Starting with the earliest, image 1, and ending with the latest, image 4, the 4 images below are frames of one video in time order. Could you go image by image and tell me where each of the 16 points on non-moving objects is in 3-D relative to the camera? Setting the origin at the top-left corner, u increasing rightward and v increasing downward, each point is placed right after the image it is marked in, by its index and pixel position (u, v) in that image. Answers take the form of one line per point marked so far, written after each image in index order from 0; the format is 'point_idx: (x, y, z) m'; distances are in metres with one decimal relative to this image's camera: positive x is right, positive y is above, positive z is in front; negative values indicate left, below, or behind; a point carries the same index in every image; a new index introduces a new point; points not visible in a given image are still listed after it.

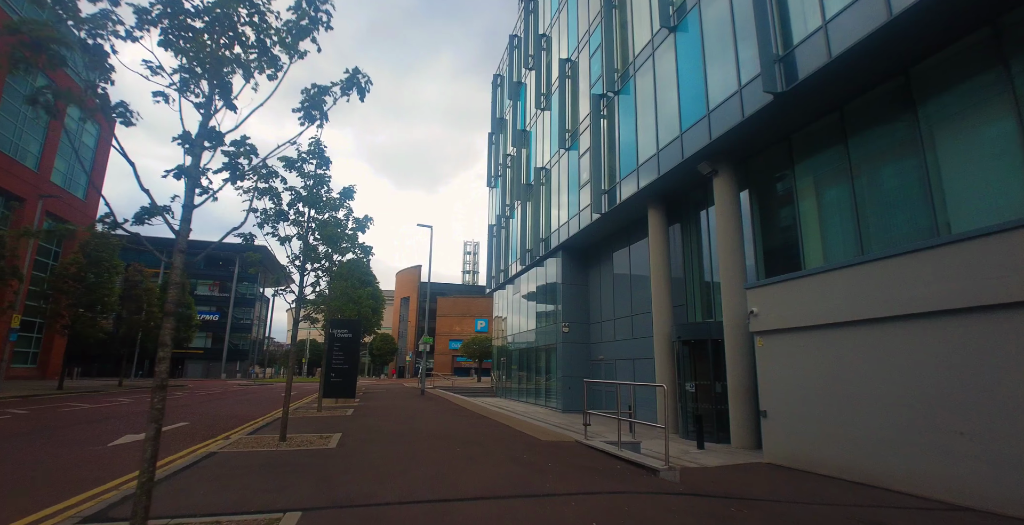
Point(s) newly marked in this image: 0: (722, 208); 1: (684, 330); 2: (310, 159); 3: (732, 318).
0: (+5.3, +1.4, +12.4) m
1: (+4.6, -1.8, +13.1) m
2: (-3.9, +2.0, +9.3) m
3: (+5.3, -1.3, +11.7) m
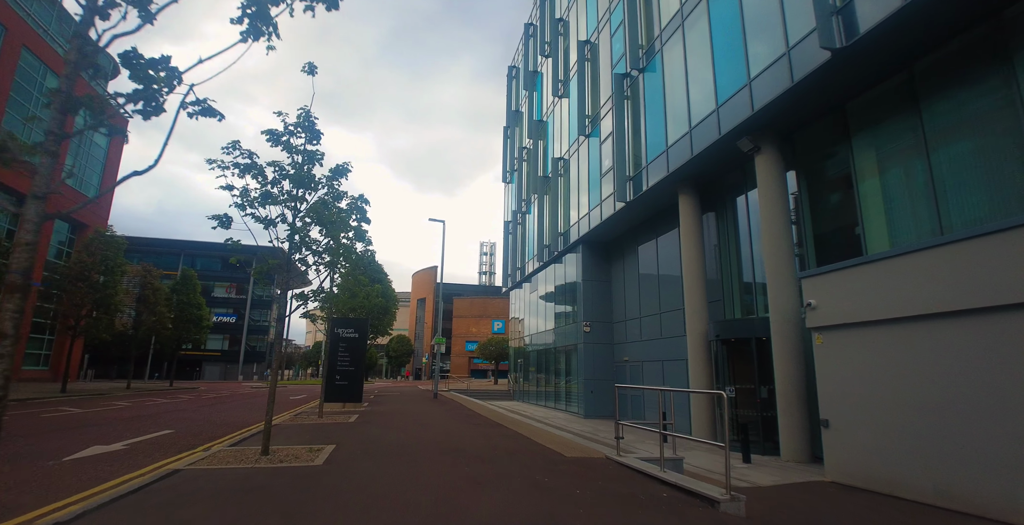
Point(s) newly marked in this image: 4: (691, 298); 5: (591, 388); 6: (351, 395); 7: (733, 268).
0: (+5.7, +1.7, +11.0) m
1: (+5.0, -1.6, +11.7) m
2: (-3.6, +2.2, +8.2) m
3: (+5.7, -1.1, +10.3) m
4: (+4.9, -1.0, +13.3) m
5: (+3.0, -4.8, +18.4) m
6: (-5.3, -4.3, +15.8) m
7: (+5.9, -0.2, +13.0) m
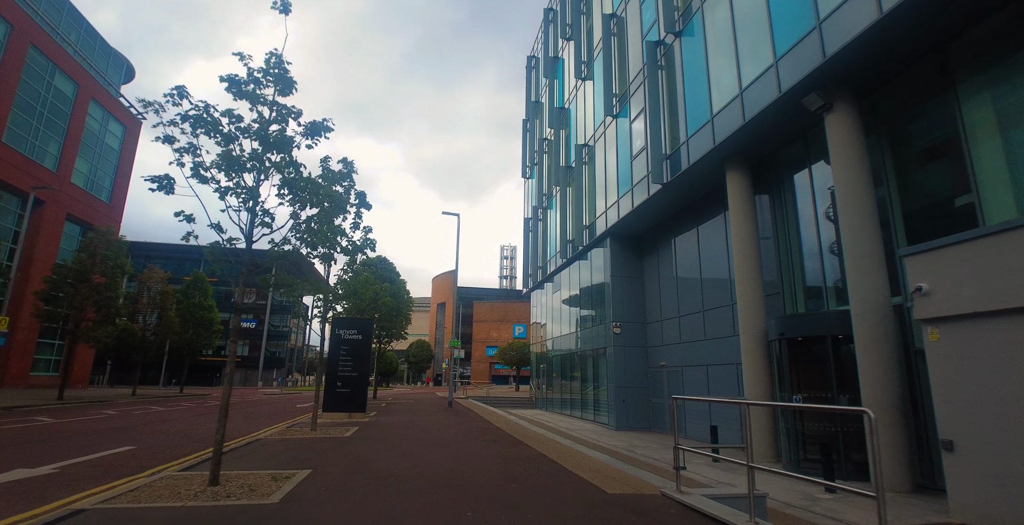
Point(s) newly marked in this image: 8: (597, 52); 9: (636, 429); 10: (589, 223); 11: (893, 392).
0: (+6.1, +2.0, +9.0) m
1: (+5.5, -1.2, +9.7) m
2: (-3.4, +2.4, +6.7) m
3: (+6.1, -0.7, +8.3) m
4: (+5.4, -0.7, +11.4) m
5: (+3.8, -4.6, +16.5) m
6: (-4.6, -4.1, +14.2) m
7: (+6.4, +0.2, +11.0) m
8: (+3.5, +8.6, +19.9) m
9: (+4.1, -5.6, +16.3) m
10: (+3.1, +1.6, +20.0) m
11: (+6.2, -2.1, +7.9) m
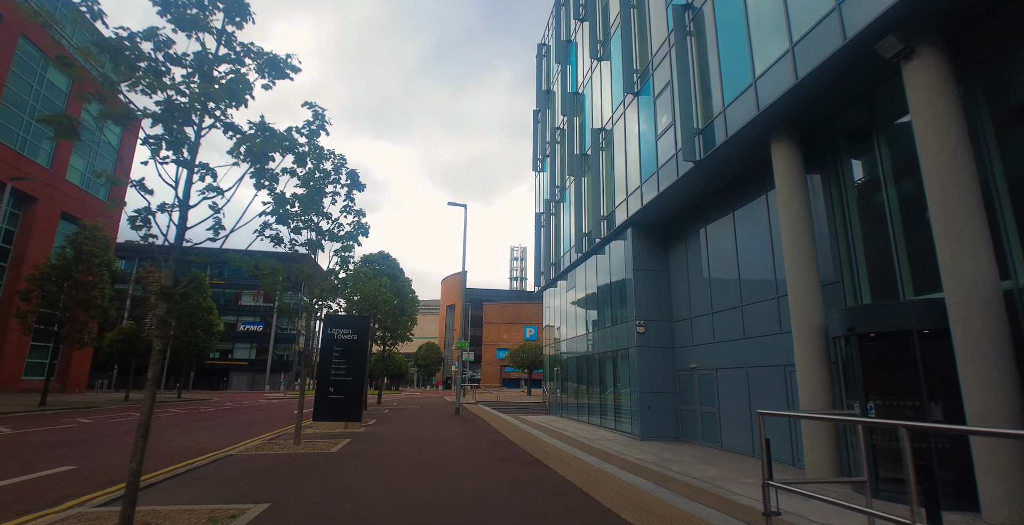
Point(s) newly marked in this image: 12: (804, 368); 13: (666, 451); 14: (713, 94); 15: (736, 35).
0: (+6.3, +2.3, +7.4) m
1: (+5.7, -0.9, +8.1) m
2: (-3.2, +2.7, +5.3) m
3: (+6.3, -0.4, +6.7) m
4: (+5.6, -0.4, +9.7) m
5: (+4.2, -4.3, +14.9) m
6: (-4.3, -3.9, +12.8) m
7: (+6.7, +0.5, +9.4) m
8: (+3.9, +8.9, +18.4) m
9: (+4.5, -5.3, +14.7) m
10: (+3.6, +1.9, +18.4) m
11: (+6.4, -1.8, +6.3) m
12: (+5.6, -2.0, +9.2) m
13: (+3.9, -4.8, +12.2) m
14: (+4.9, +4.1, +11.9) m
15: (+5.1, +5.2, +11.2) m
